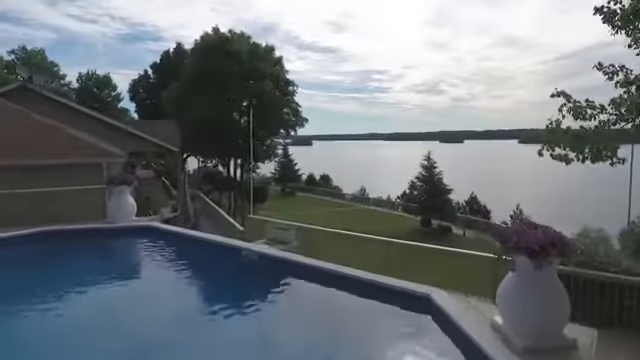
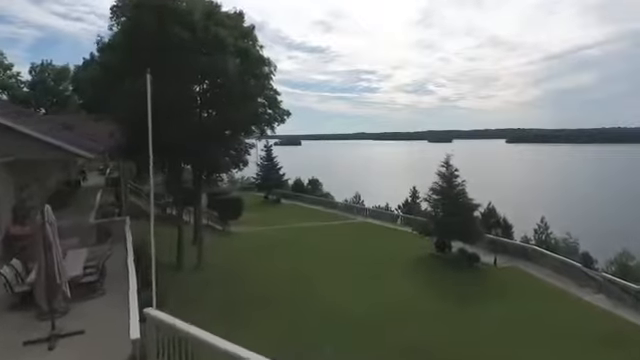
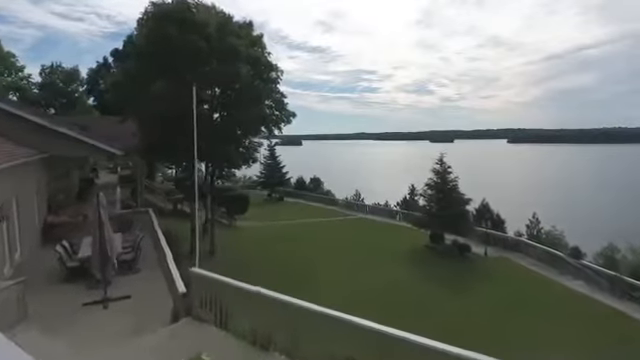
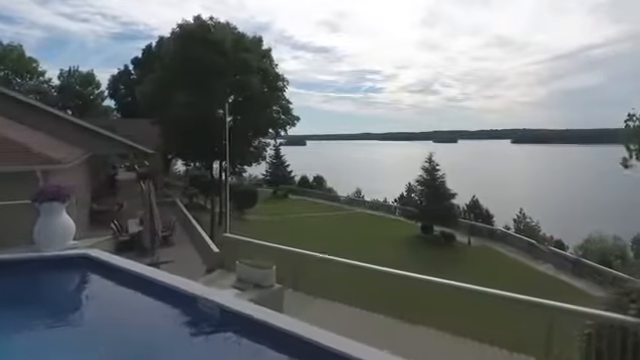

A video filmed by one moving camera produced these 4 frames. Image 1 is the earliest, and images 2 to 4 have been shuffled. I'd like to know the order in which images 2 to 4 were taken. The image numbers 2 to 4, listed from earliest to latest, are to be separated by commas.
4, 3, 2
